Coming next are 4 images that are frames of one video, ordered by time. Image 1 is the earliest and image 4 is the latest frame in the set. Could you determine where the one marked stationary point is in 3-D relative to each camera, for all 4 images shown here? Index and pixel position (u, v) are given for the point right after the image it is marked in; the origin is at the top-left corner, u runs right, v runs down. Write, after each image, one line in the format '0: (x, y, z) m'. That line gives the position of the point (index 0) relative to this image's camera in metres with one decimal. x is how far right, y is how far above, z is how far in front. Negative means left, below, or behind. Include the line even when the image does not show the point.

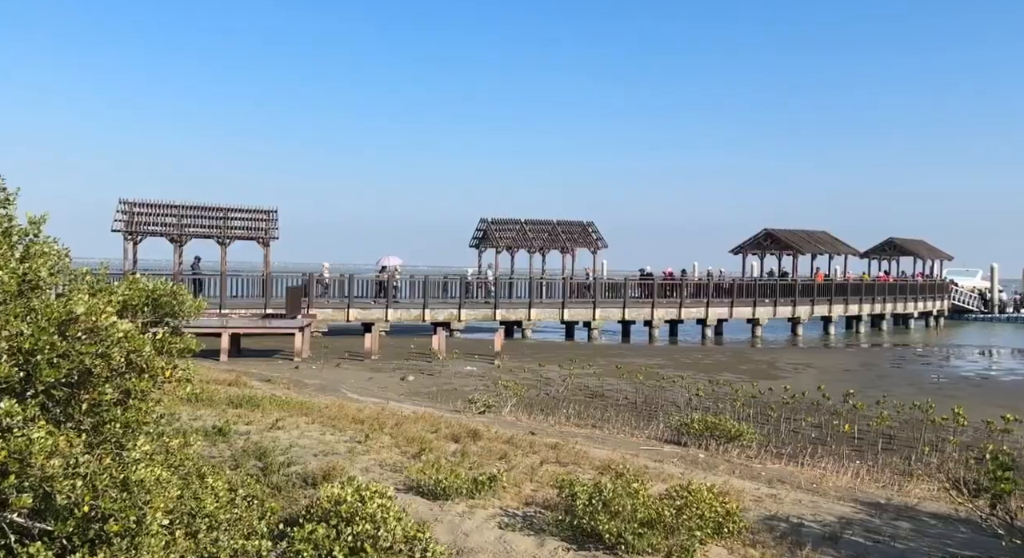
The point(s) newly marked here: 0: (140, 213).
0: (-7.7, +1.5, +18.8) m
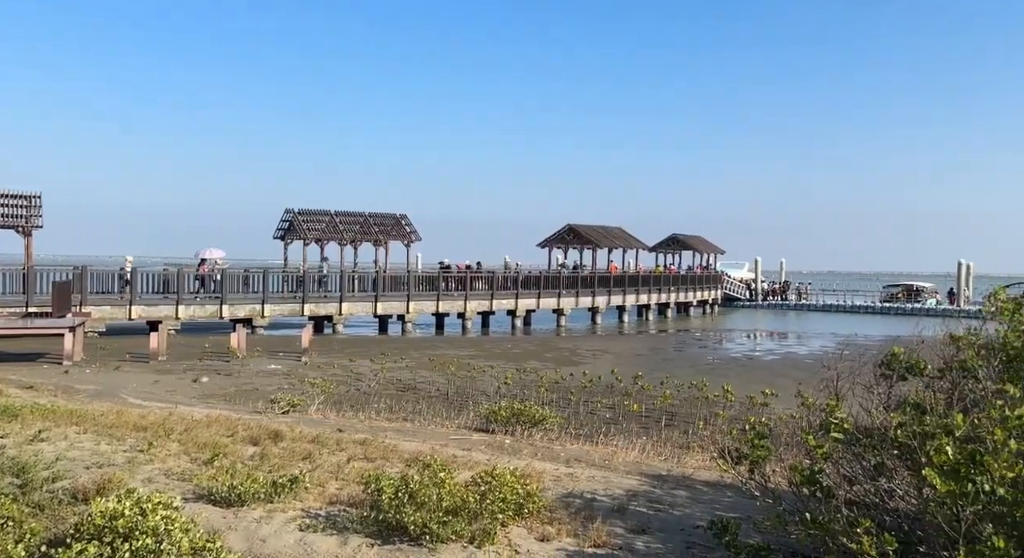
0: (-12.8, +1.6, +16.2) m
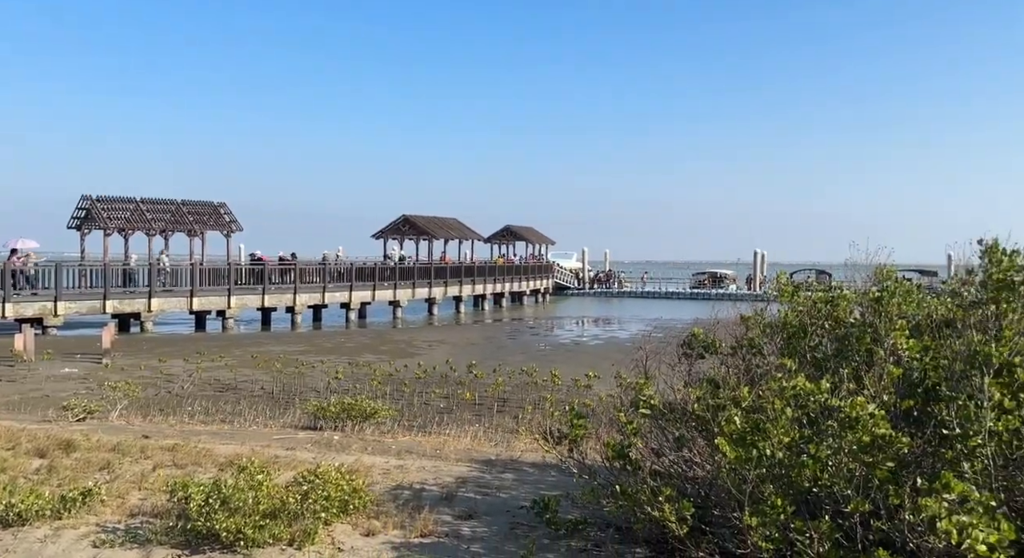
0: (-17.5, +1.7, +11.7) m
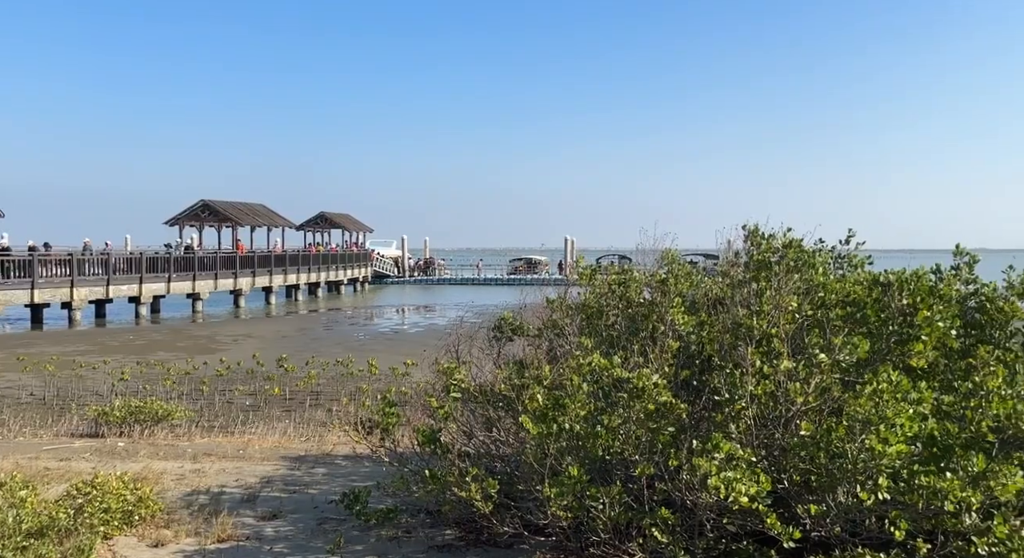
0: (-22.0, +1.7, +5.8) m
